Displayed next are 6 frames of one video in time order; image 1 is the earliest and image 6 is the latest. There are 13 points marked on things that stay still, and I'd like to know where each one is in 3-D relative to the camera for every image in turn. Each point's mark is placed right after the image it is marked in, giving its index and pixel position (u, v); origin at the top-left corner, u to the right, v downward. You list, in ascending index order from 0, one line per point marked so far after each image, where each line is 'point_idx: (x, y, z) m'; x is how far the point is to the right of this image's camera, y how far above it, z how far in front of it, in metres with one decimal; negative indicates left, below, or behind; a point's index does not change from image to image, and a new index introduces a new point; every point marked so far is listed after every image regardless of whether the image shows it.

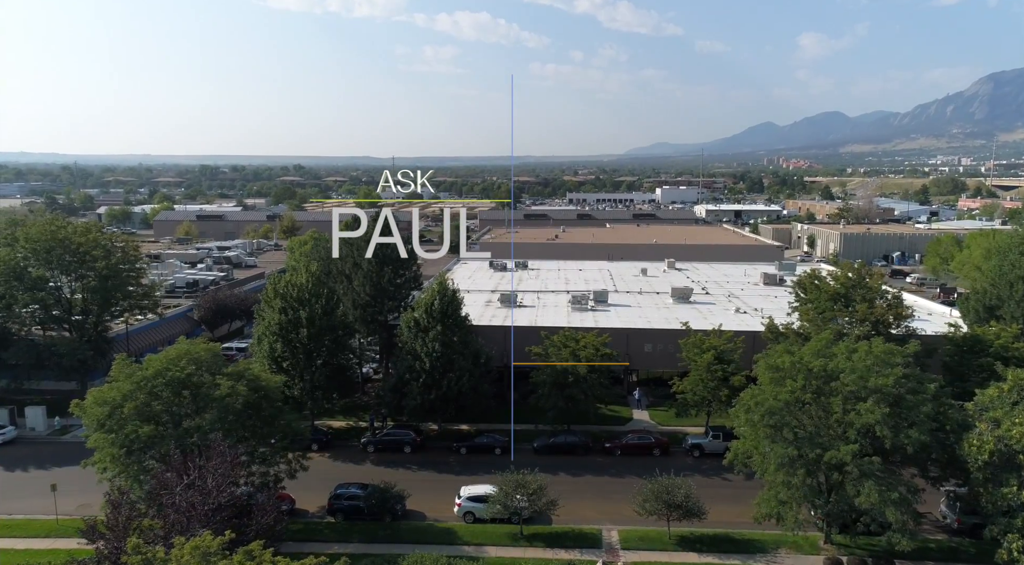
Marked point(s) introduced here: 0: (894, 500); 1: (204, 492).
0: (+8.7, -5.0, +14.3) m
1: (-6.9, -4.7, +14.1) m
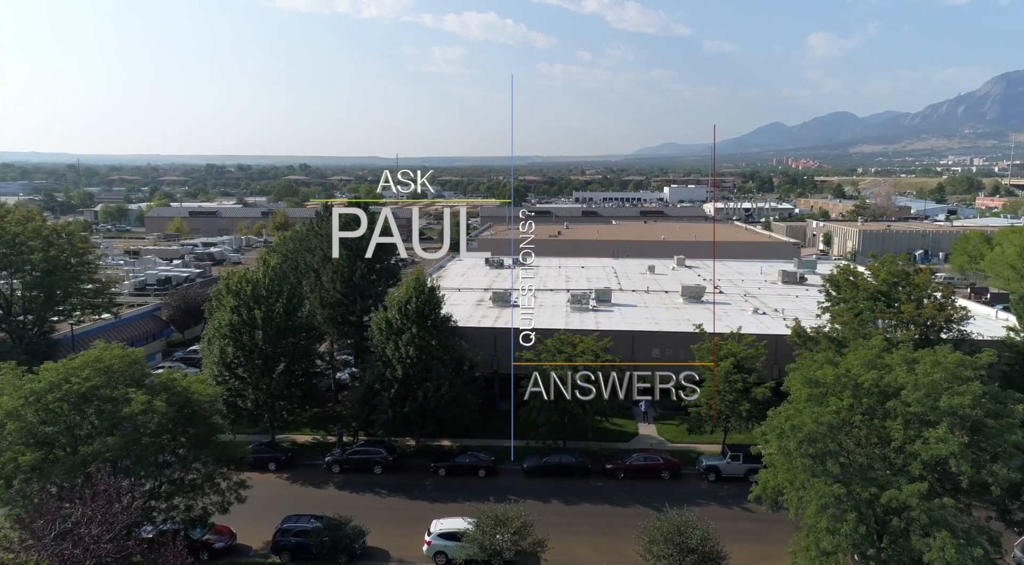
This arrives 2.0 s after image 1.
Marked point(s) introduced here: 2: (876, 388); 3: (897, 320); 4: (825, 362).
0: (+8.1, -4.8, +11.0) m
1: (-7.5, -4.5, +10.9) m
2: (+7.5, -2.2, +13.0) m
3: (+11.7, -1.2, +19.1) m
4: (+7.3, -1.9, +14.7) m
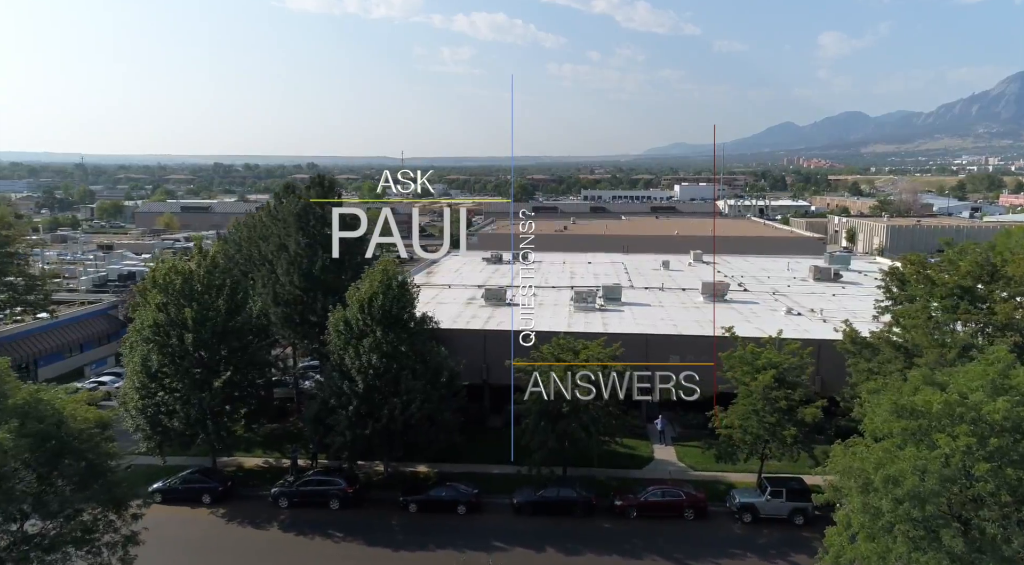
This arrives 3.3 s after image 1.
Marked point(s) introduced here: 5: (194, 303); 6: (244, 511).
0: (+7.6, -4.6, +7.0) m
1: (-7.9, -4.3, +7.1) m
2: (+7.1, -2.0, +9.0) m
3: (+11.3, -1.0, +15.0) m
4: (+6.9, -1.7, +10.7) m
5: (-8.9, -0.6, +17.7) m
6: (-7.3, -6.2, +17.1) m
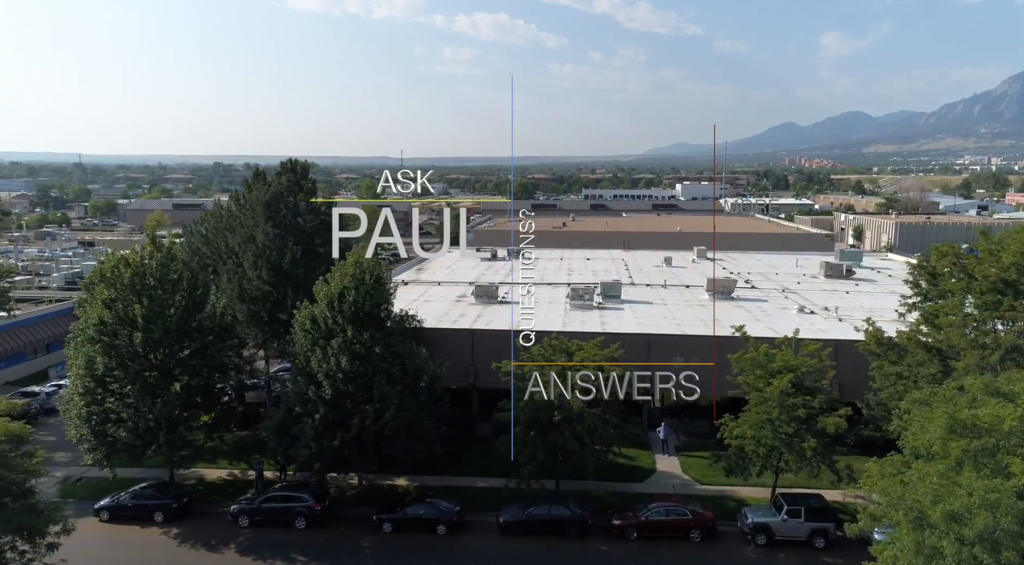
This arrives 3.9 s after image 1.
0: (+7.3, -4.5, +5.2) m
1: (-8.3, -4.1, +5.4) m
2: (+6.7, -1.8, +7.2) m
3: (+11.0, -0.8, +13.2) m
4: (+6.5, -1.5, +8.9) m
5: (-9.3, -0.4, +16.0) m
6: (-7.6, -6.0, +15.3) m
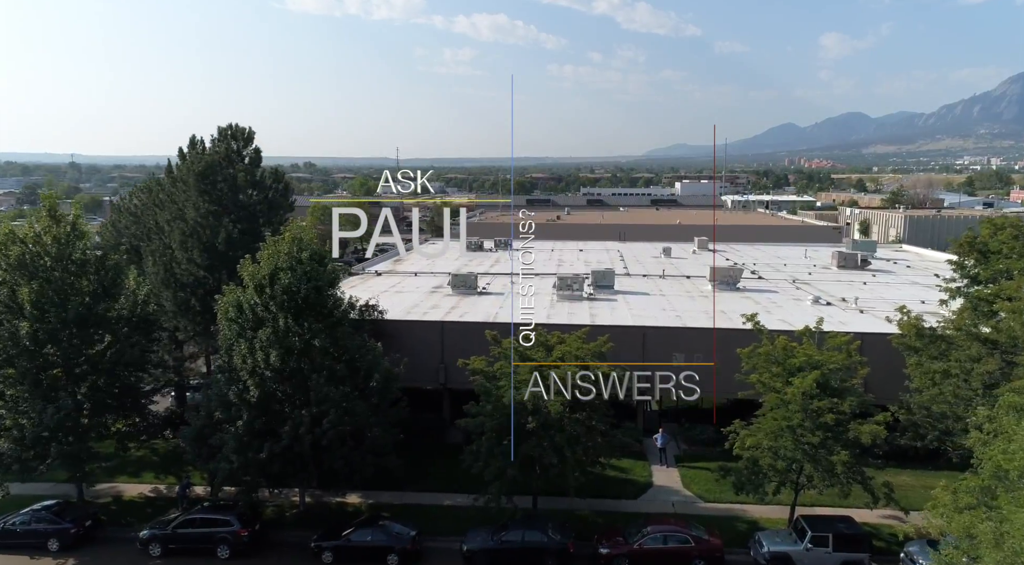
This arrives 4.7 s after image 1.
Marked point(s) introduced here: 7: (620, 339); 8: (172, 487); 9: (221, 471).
0: (+6.6, -4.0, +2.6) m
1: (-9.0, -3.7, +2.7) m
2: (+6.0, -1.4, +4.6) m
3: (+10.3, -0.4, +10.6) m
4: (+5.8, -1.1, +6.3) m
5: (-10.0, 0.0, +13.4) m
6: (-8.3, -5.6, +12.7) m
7: (+3.0, -1.6, +17.5) m
8: (-8.3, -5.0, +15.5) m
9: (-5.6, -3.7, +12.3) m
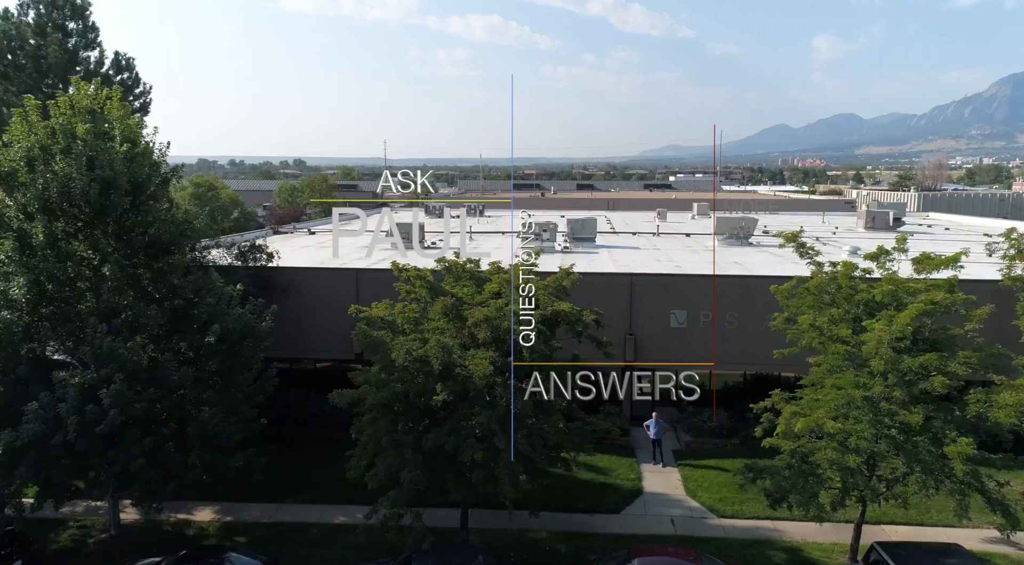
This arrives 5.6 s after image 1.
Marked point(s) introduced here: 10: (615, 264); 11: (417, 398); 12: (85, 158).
0: (+5.5, -2.6, -2.1) m
1: (-10.1, -2.3, -2.1) m
2: (+4.9, 0.0, -0.1) m
3: (+9.1, +1.0, +5.9) m
4: (+4.7, +0.3, +1.6) m
5: (-11.2, +1.4, +8.5) m
6: (-9.5, -4.2, +7.8) m
7: (+1.7, -0.2, +12.8) m
8: (-9.5, -3.6, +10.6) m
9: (-6.8, -2.3, +7.4) m
10: (+2.4, +0.4, +14.6) m
11: (-1.1, -1.5, +8.3) m
12: (-5.6, +1.6, +8.3) m
